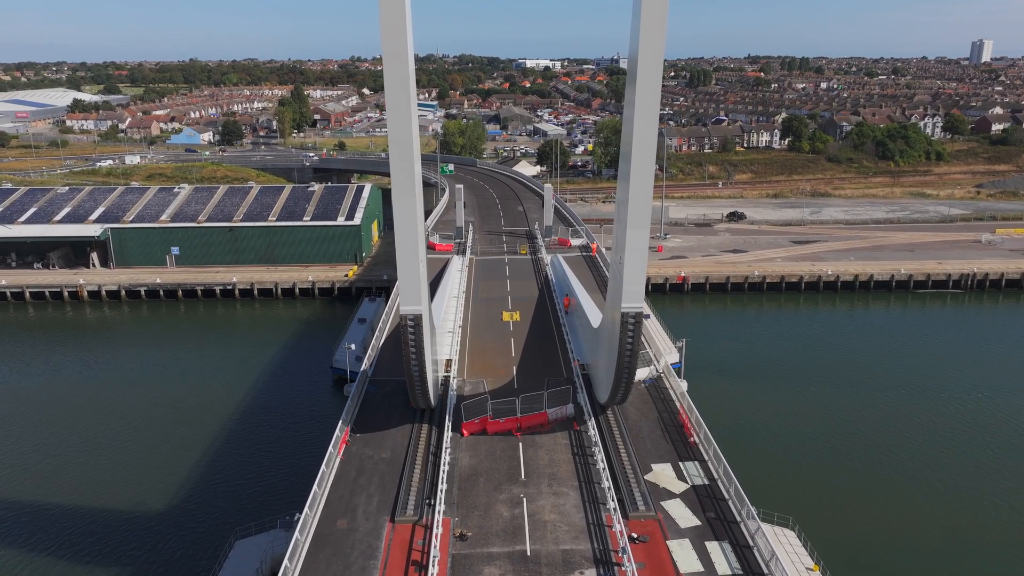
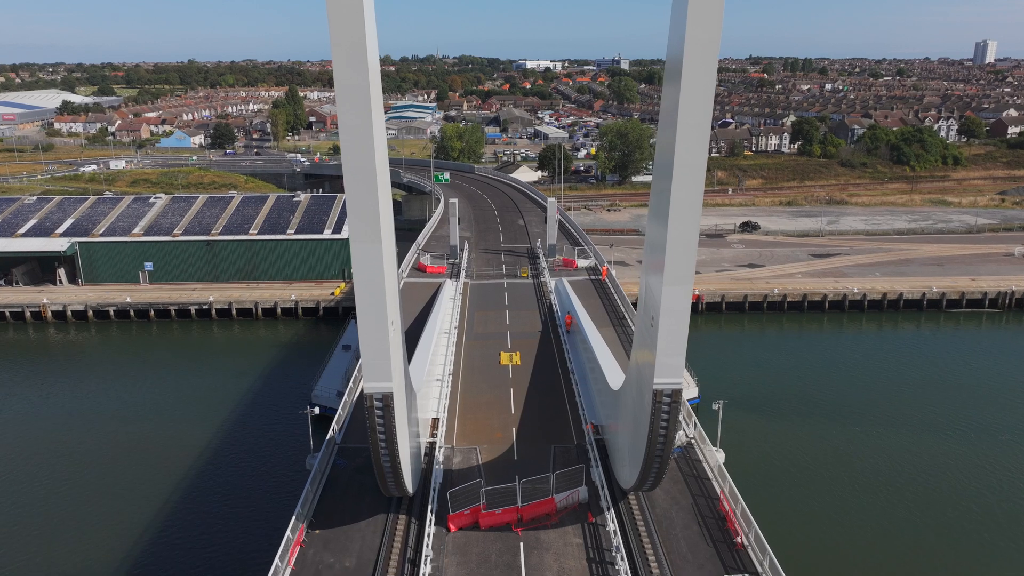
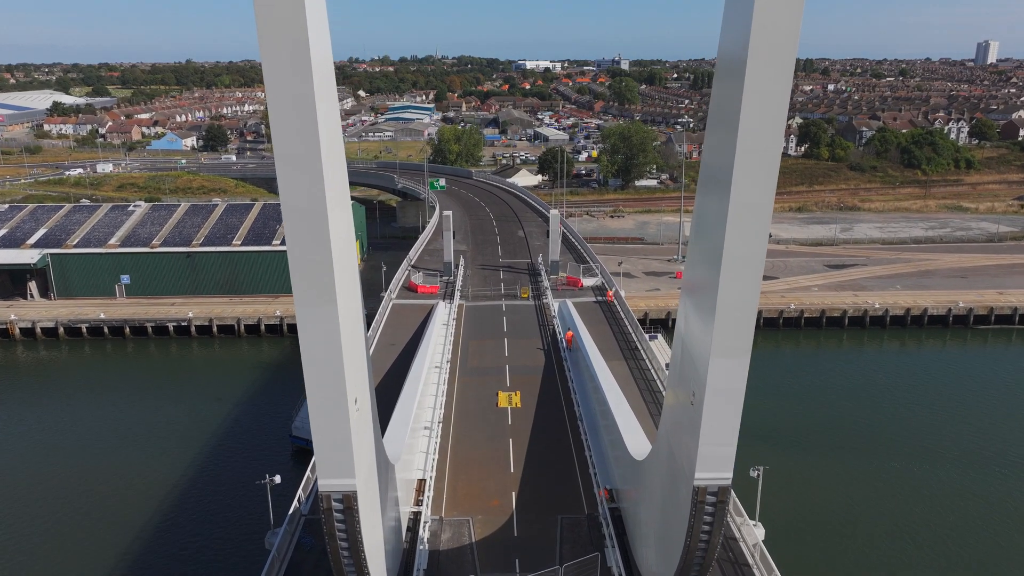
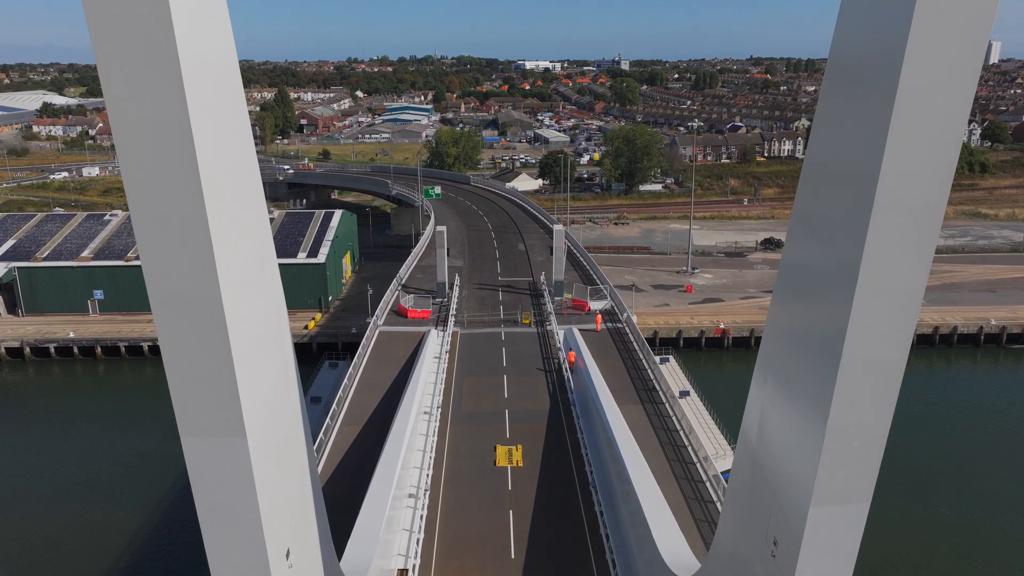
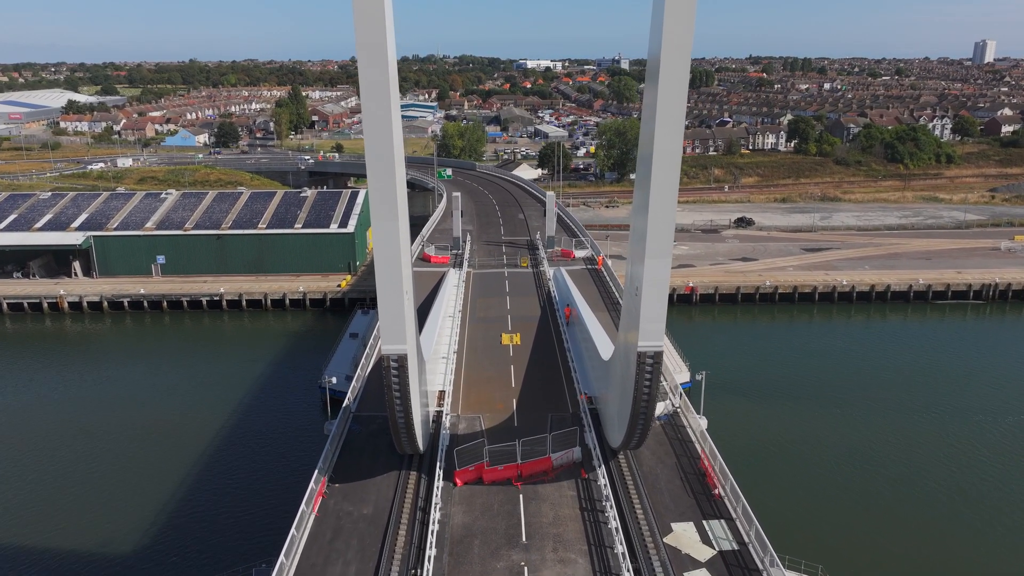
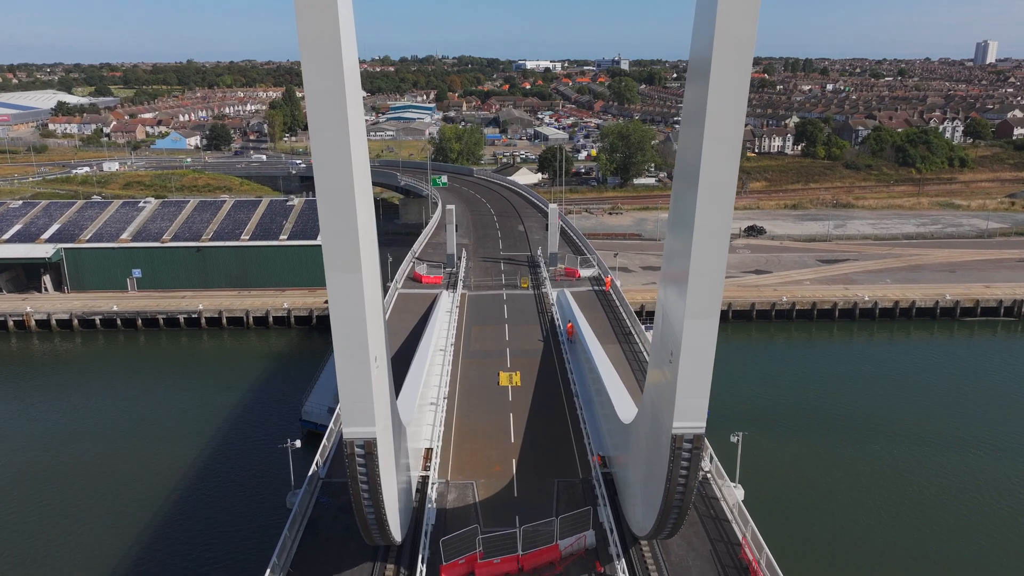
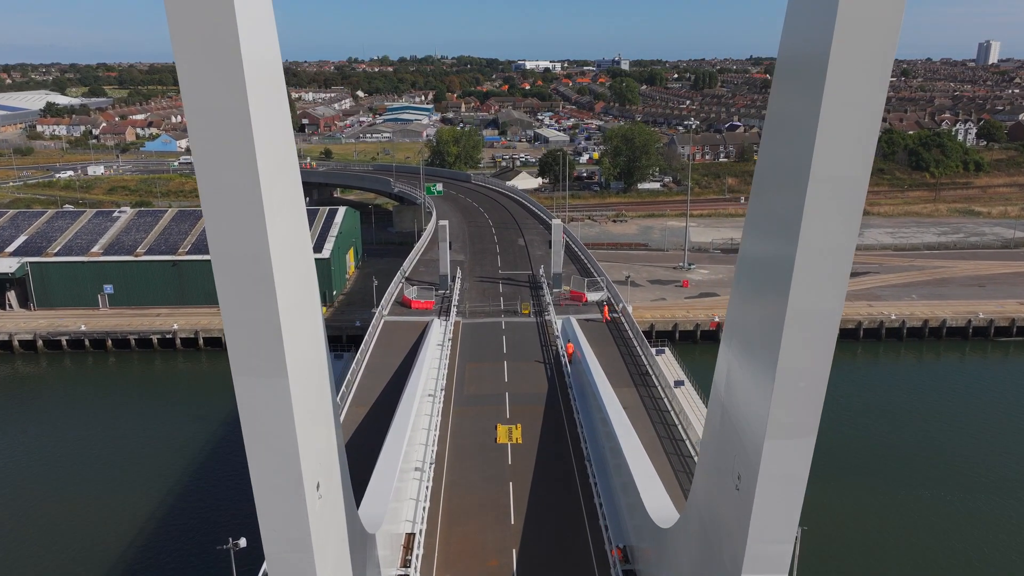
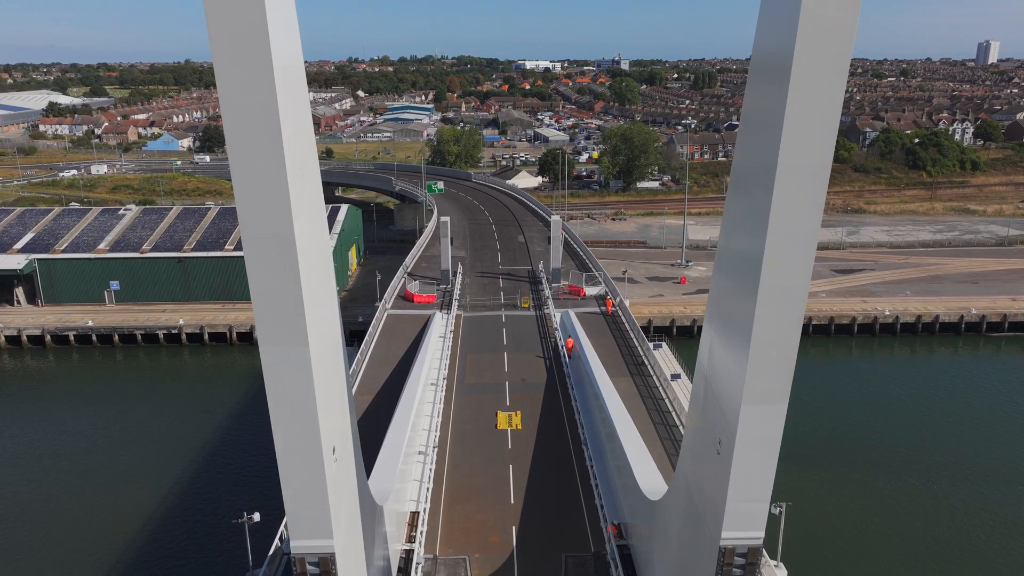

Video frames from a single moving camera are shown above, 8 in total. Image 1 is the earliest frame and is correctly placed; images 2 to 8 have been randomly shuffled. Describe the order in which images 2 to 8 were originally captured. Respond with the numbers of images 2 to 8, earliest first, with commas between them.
5, 2, 6, 3, 8, 7, 4
